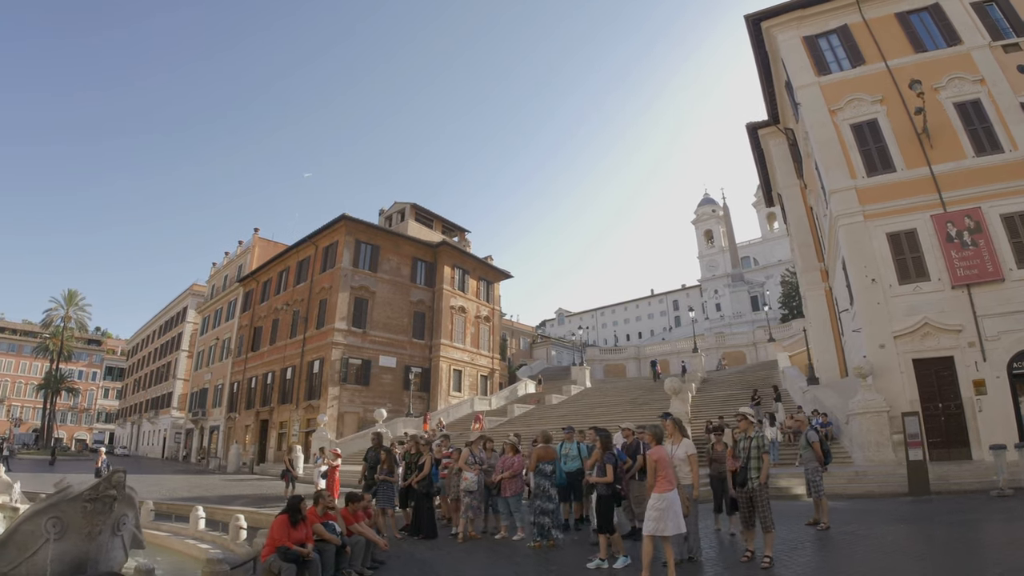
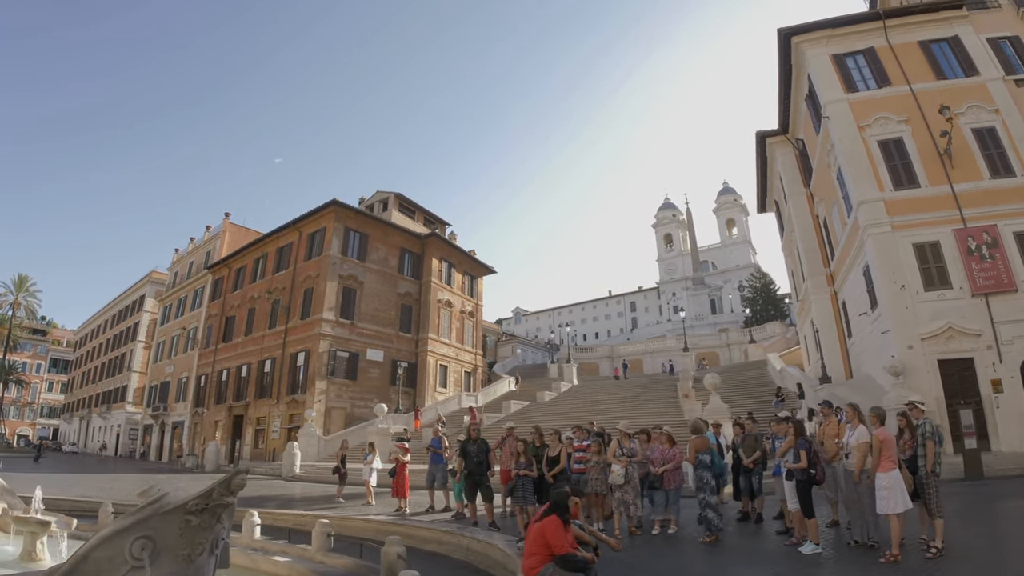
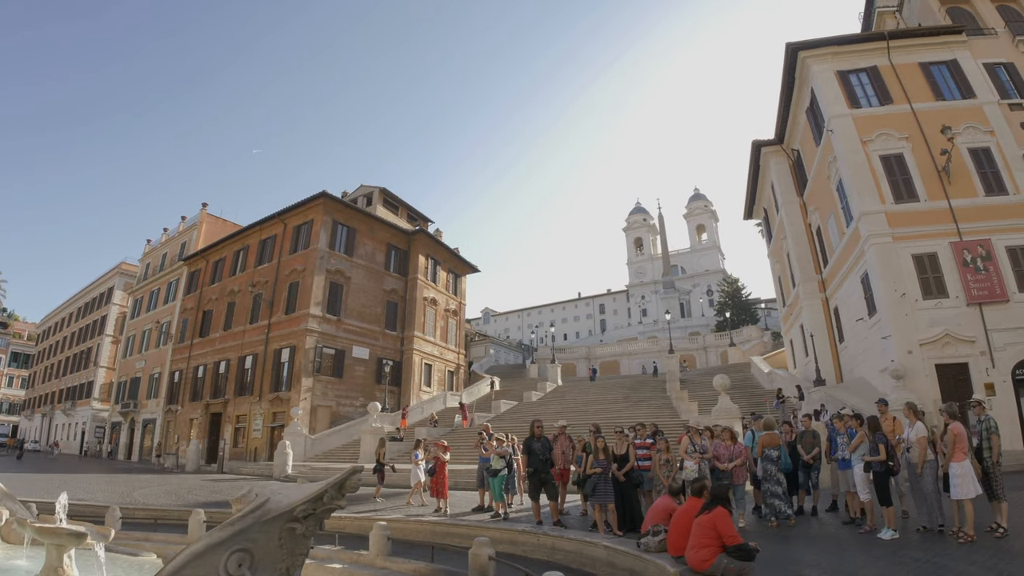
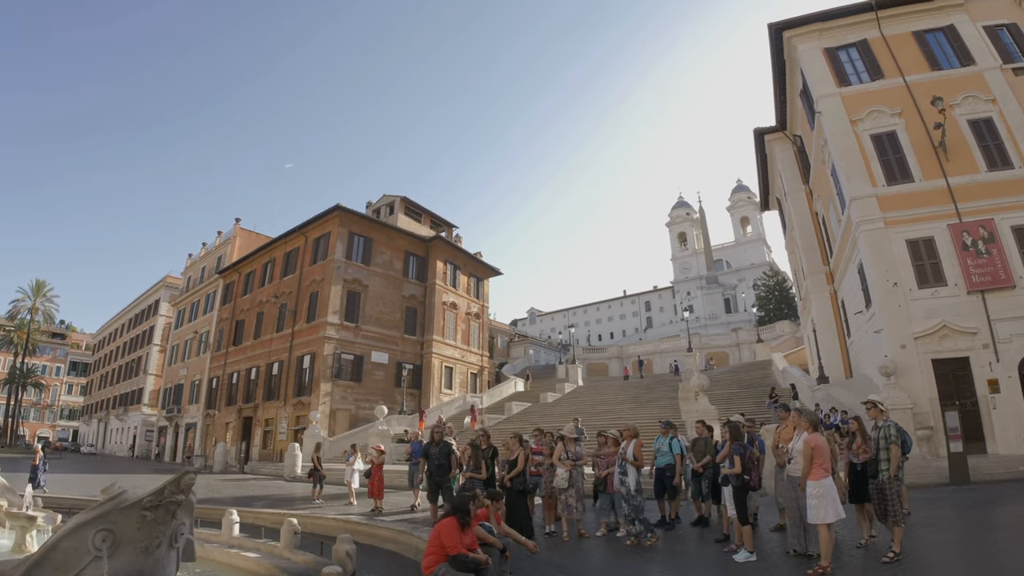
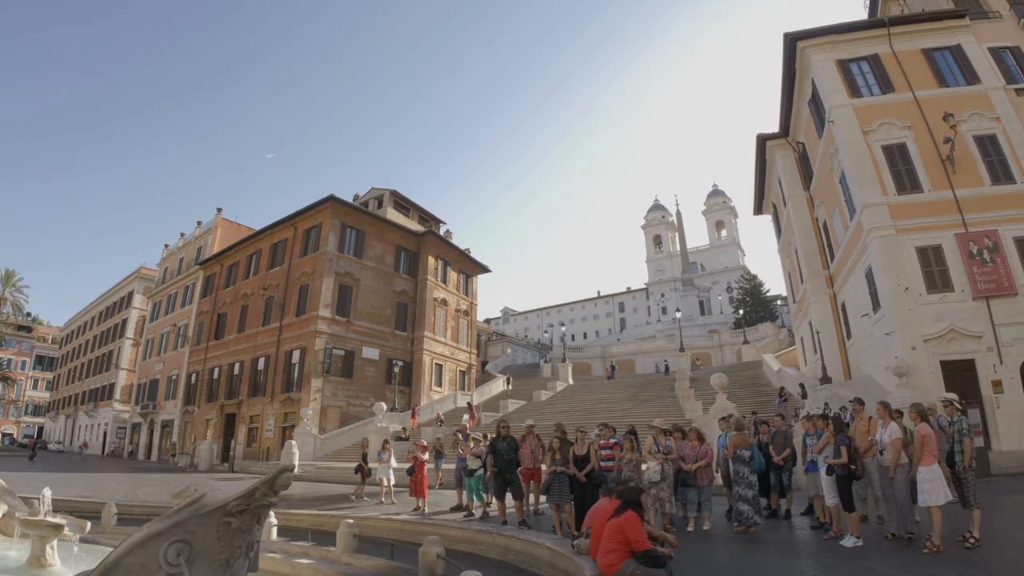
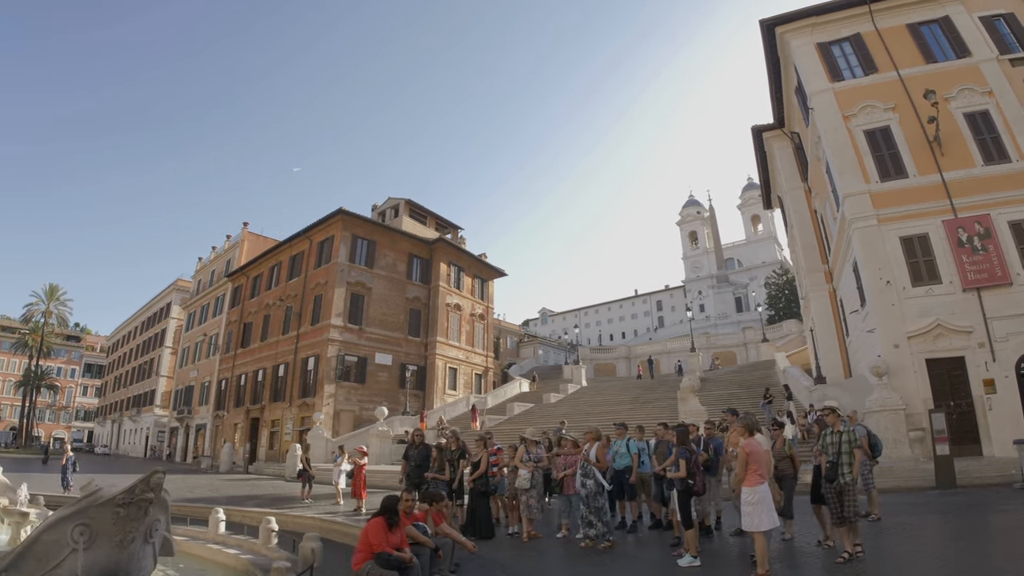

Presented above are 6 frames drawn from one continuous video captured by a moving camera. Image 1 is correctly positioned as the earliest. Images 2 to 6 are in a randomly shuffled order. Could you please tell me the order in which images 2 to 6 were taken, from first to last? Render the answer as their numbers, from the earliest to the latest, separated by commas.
6, 4, 2, 5, 3
